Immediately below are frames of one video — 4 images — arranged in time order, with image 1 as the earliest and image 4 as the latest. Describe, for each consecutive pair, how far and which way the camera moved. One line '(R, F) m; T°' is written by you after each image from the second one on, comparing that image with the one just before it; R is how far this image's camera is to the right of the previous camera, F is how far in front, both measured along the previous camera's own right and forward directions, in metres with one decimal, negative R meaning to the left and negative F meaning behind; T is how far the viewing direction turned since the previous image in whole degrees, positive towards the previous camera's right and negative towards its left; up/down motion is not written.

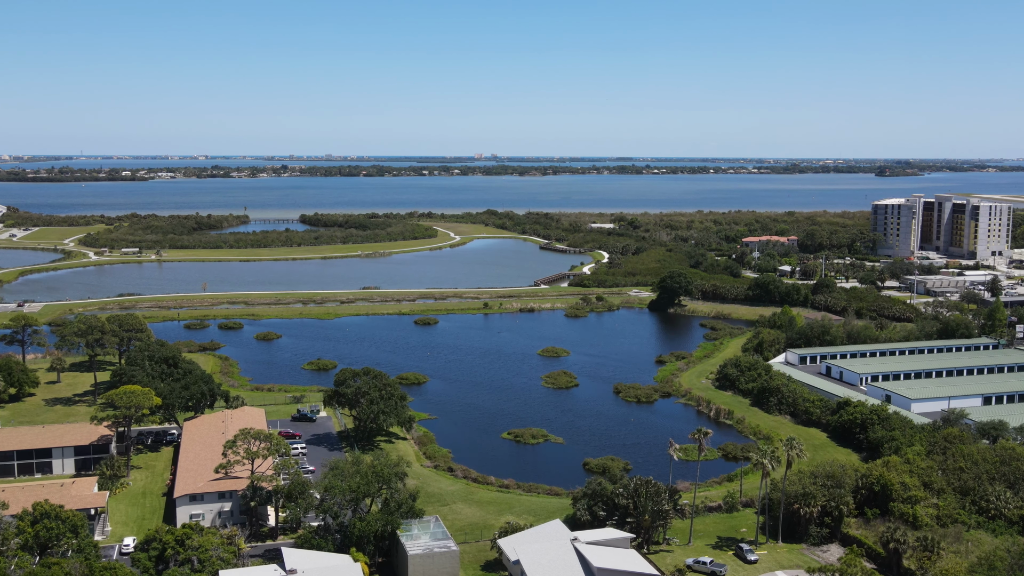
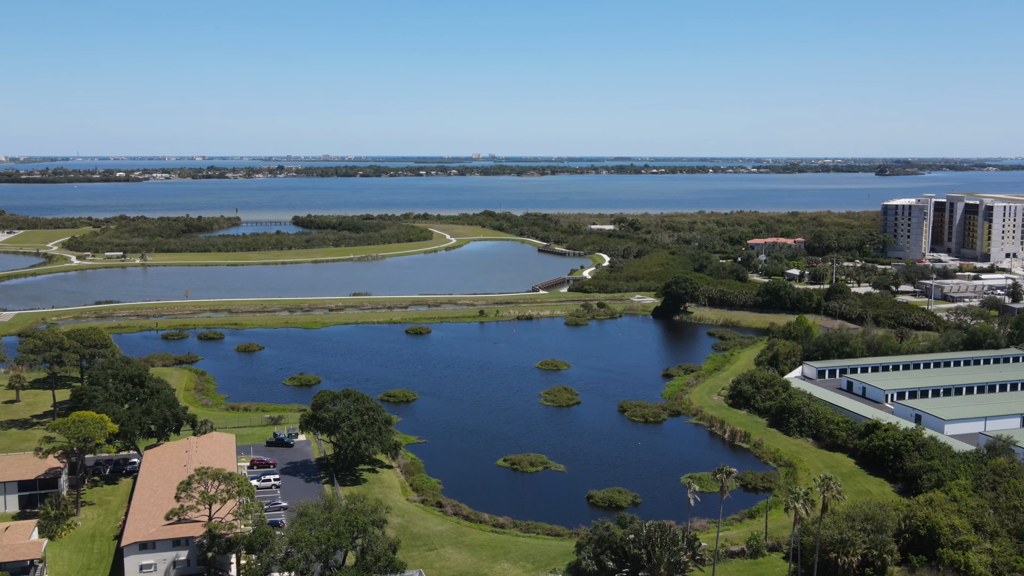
(+0.1, +3.1) m; 0°
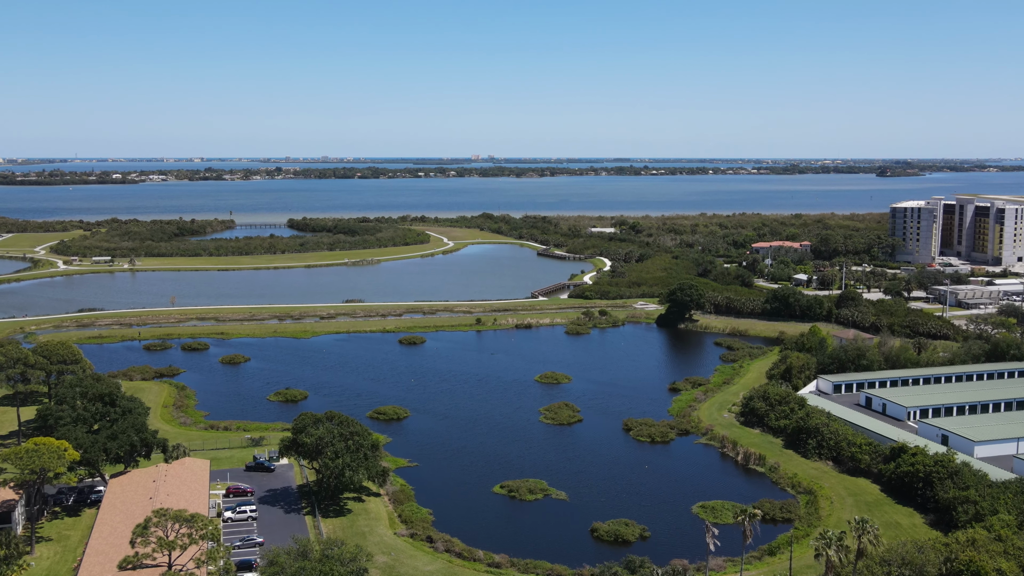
(+0.1, +2.3) m; 0°
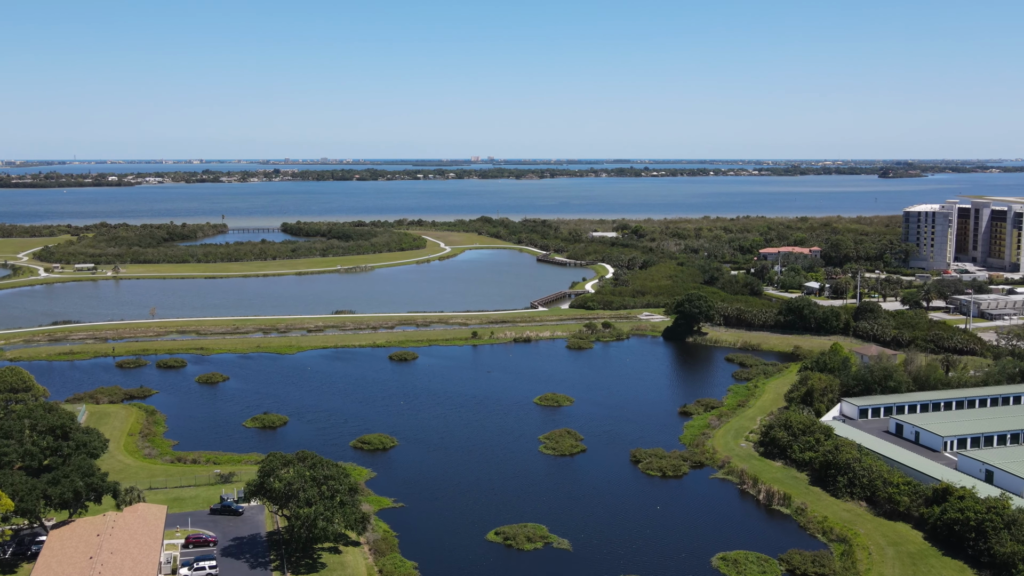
(+0.1, +3.2) m; 0°
